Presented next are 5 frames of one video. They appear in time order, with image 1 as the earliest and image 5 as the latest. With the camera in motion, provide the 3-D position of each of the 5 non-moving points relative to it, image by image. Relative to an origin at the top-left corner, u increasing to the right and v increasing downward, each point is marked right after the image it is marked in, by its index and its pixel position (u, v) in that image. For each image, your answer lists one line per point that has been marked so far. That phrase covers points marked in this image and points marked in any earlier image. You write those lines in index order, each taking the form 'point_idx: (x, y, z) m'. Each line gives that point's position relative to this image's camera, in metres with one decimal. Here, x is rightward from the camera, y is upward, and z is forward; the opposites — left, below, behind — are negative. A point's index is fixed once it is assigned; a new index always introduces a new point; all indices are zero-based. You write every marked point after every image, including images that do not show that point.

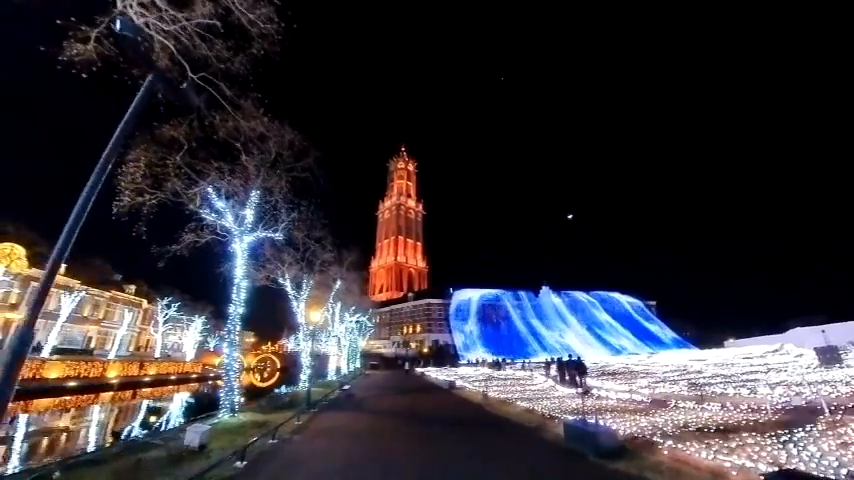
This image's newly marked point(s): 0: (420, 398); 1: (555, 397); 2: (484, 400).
0: (-0.5, -7.1, +19.9) m
1: (+5.1, -6.4, +17.6) m
2: (+2.0, -6.4, +17.3) m
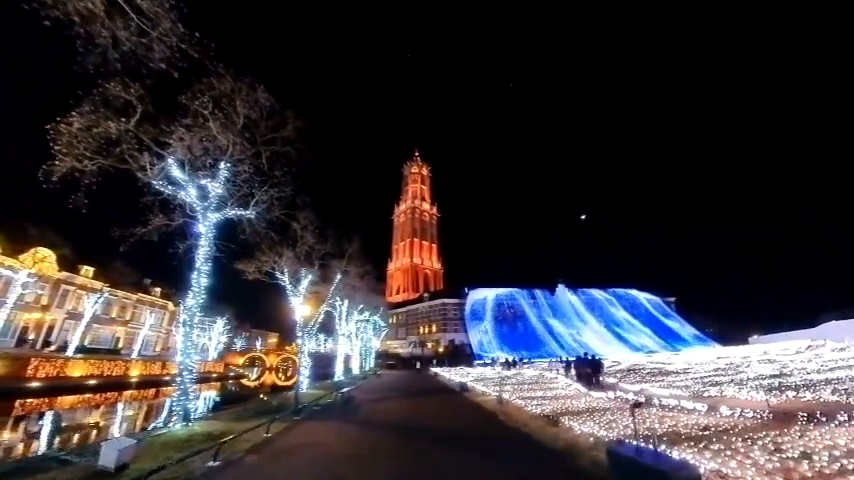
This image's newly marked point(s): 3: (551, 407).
0: (-0.1, -6.8, +18.6) m
1: (+5.4, -5.9, +16.1) m
2: (+2.3, -6.0, +16.0) m
3: (+4.1, -5.8, +15.2) m
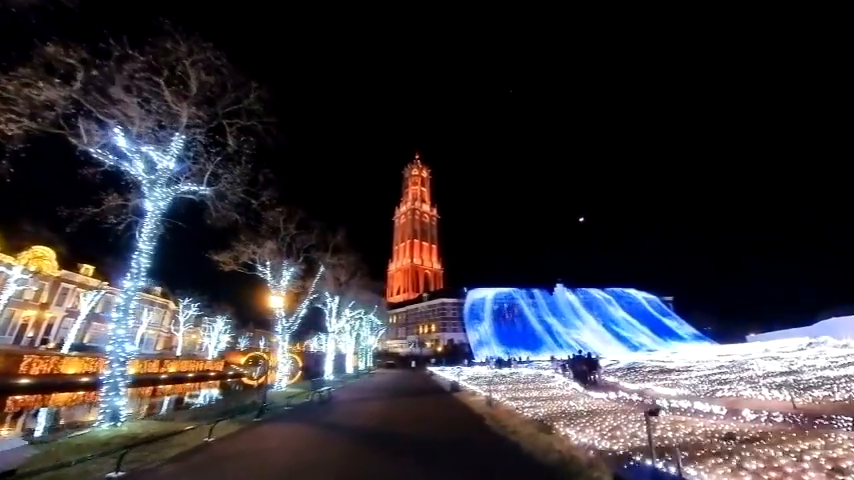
0: (-0.4, -6.5, +17.8) m
1: (+5.1, -5.7, +15.3) m
2: (+2.0, -5.7, +15.2) m
3: (+3.8, -5.5, +14.4) m
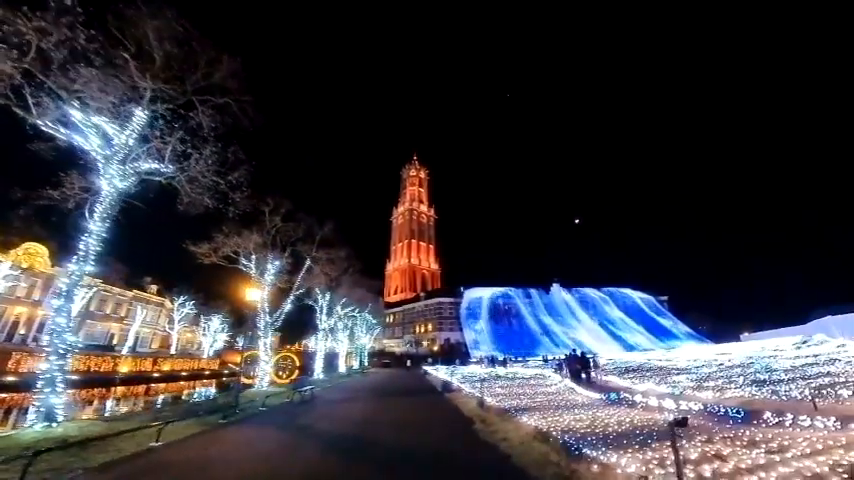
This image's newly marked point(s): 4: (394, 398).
0: (-0.7, -6.3, +17.2) m
1: (+4.8, -5.5, +14.9) m
2: (+1.7, -5.5, +14.7) m
3: (+3.5, -5.3, +13.9) m
4: (-1.4, -6.9, +19.6) m
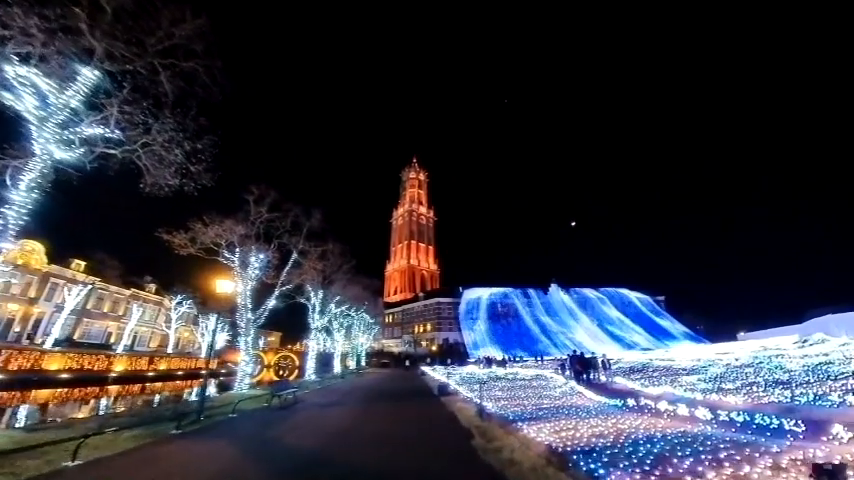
0: (-0.9, -6.1, +16.4) m
1: (+4.6, -5.3, +14.1) m
2: (+1.5, -5.3, +13.9) m
3: (+3.4, -5.2, +13.1) m
4: (-1.6, -6.7, +18.8) m
